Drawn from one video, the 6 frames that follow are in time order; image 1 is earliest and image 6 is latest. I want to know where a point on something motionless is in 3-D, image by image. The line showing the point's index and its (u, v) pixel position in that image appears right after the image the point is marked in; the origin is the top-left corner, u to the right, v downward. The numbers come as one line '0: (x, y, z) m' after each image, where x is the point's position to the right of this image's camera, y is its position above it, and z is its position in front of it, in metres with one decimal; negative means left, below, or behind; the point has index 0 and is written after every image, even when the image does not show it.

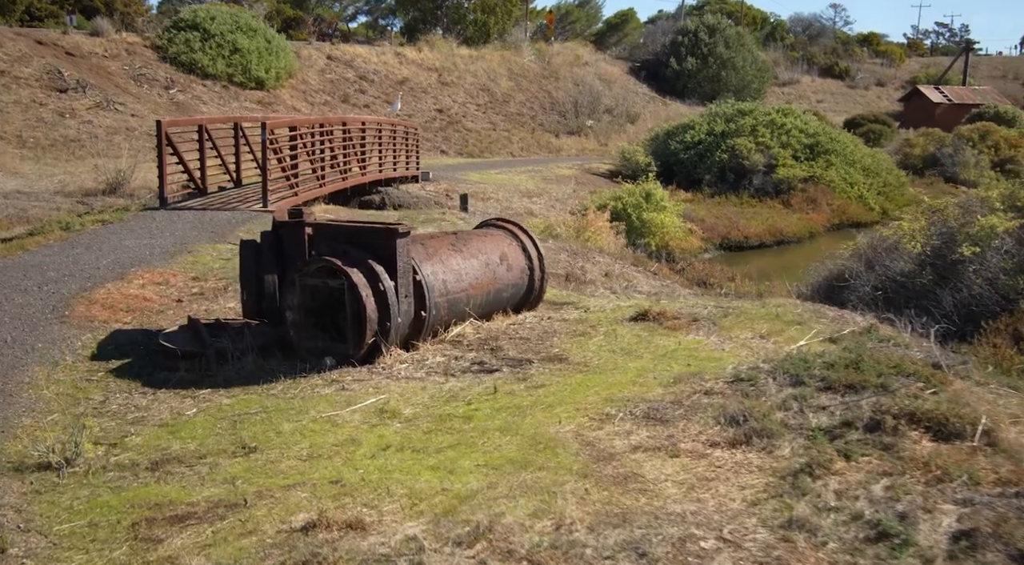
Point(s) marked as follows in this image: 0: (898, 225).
0: (+4.7, +0.7, +11.9) m
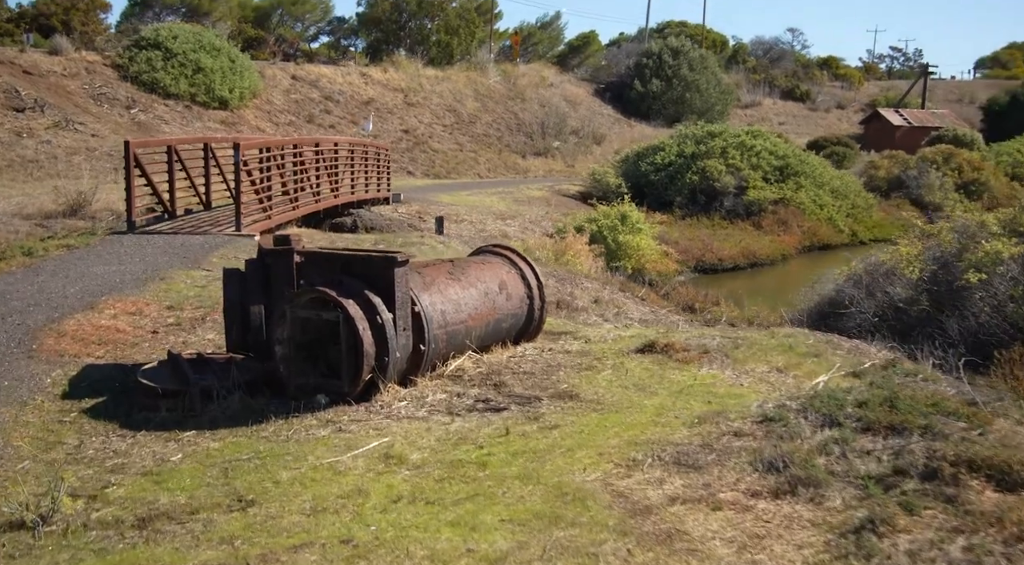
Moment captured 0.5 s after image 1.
0: (+4.6, +0.4, +11.7) m
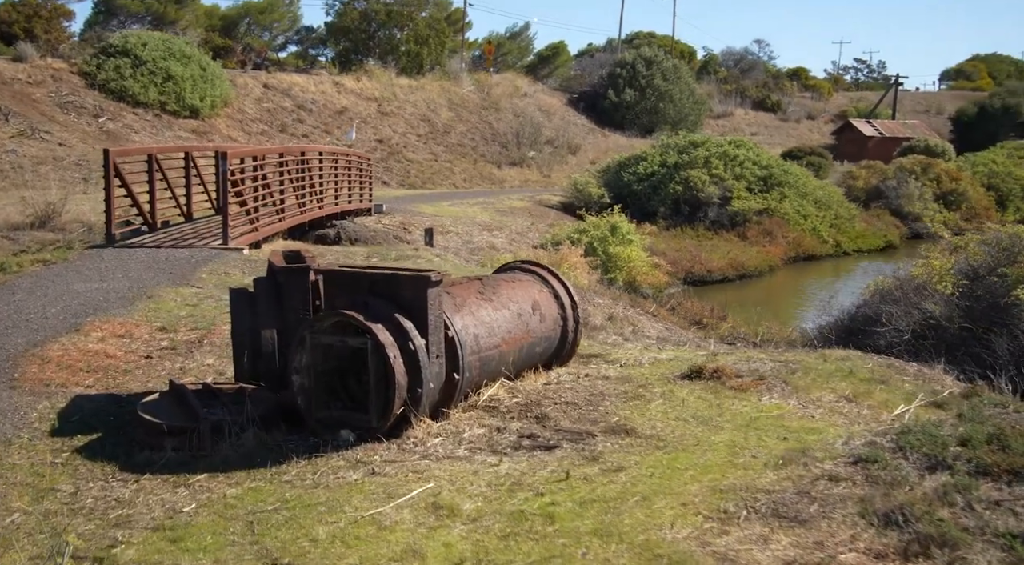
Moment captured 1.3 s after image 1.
0: (+4.7, +0.2, +11.2) m
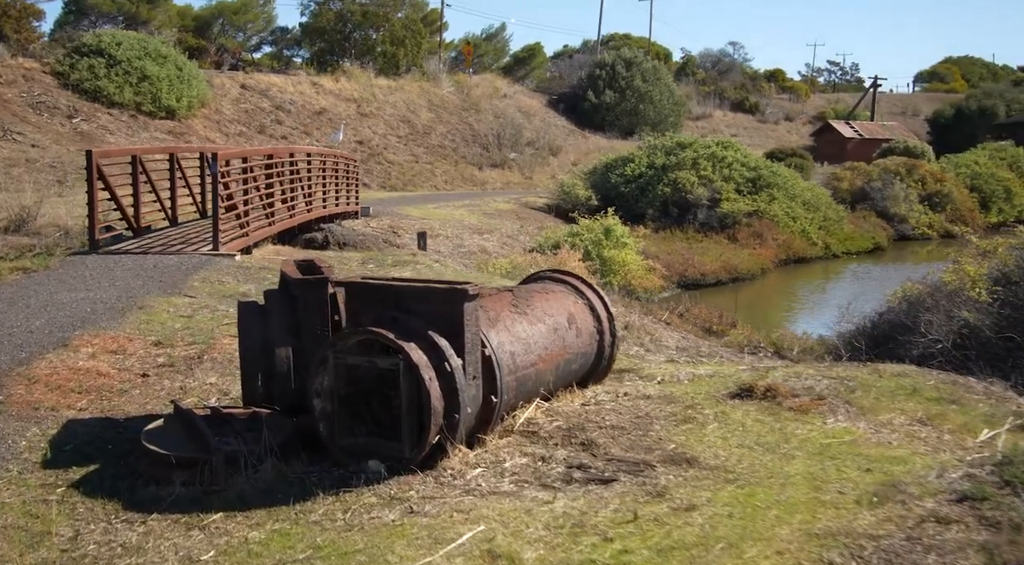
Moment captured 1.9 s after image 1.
0: (+4.8, +0.1, +10.8) m
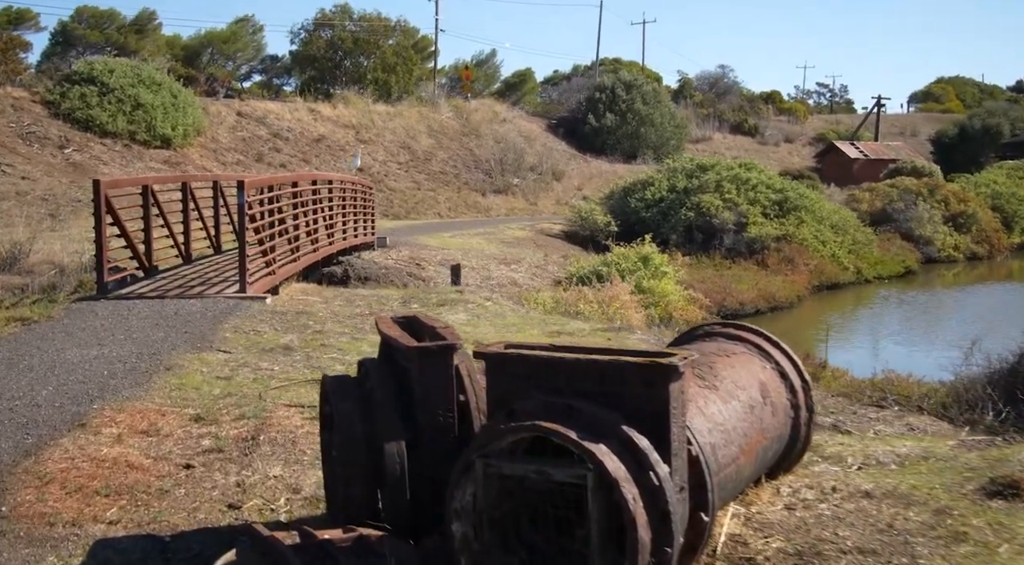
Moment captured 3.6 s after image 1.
0: (+5.7, -0.2, +9.1) m
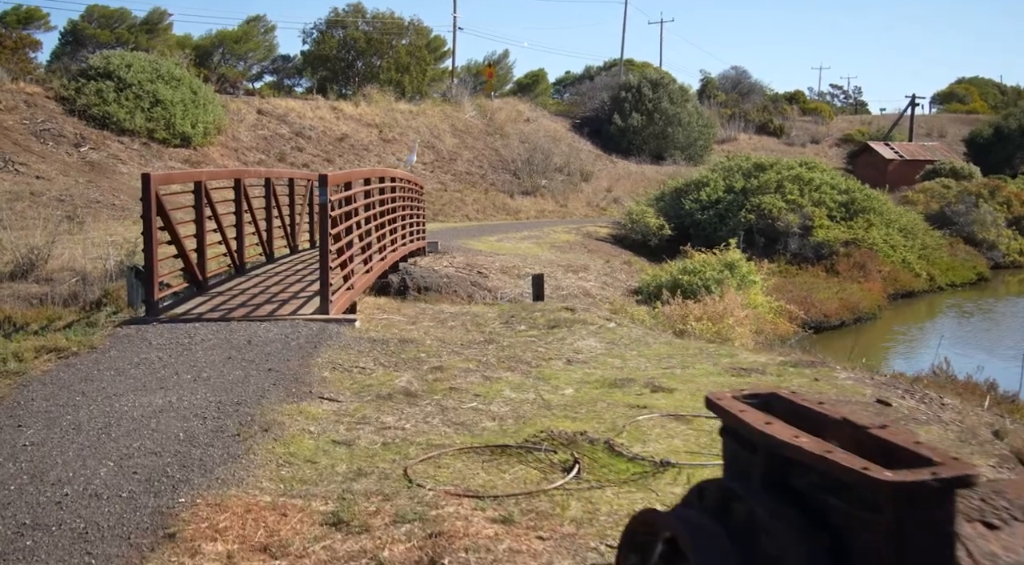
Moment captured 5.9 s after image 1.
0: (+7.1, -0.4, +6.8) m
